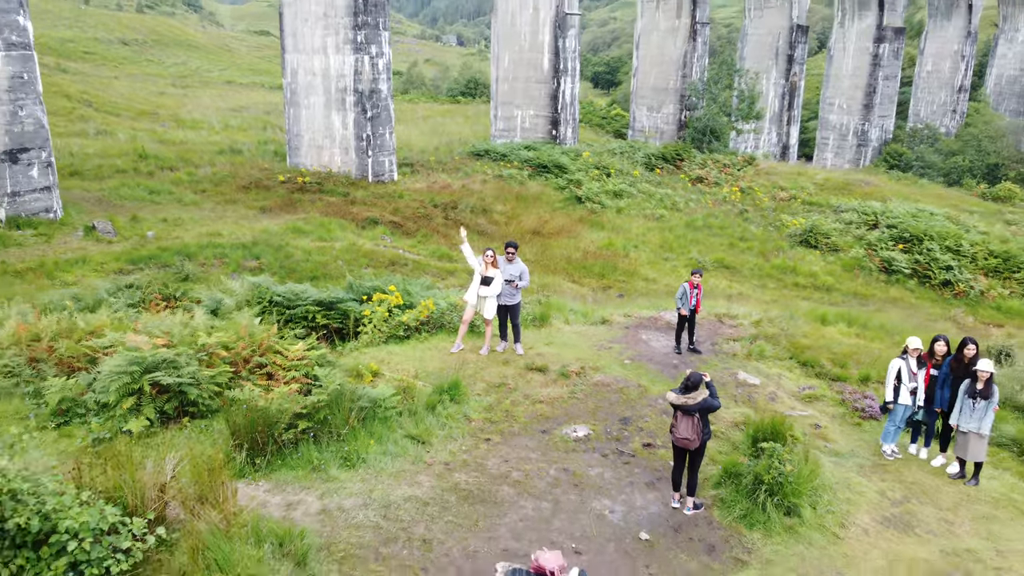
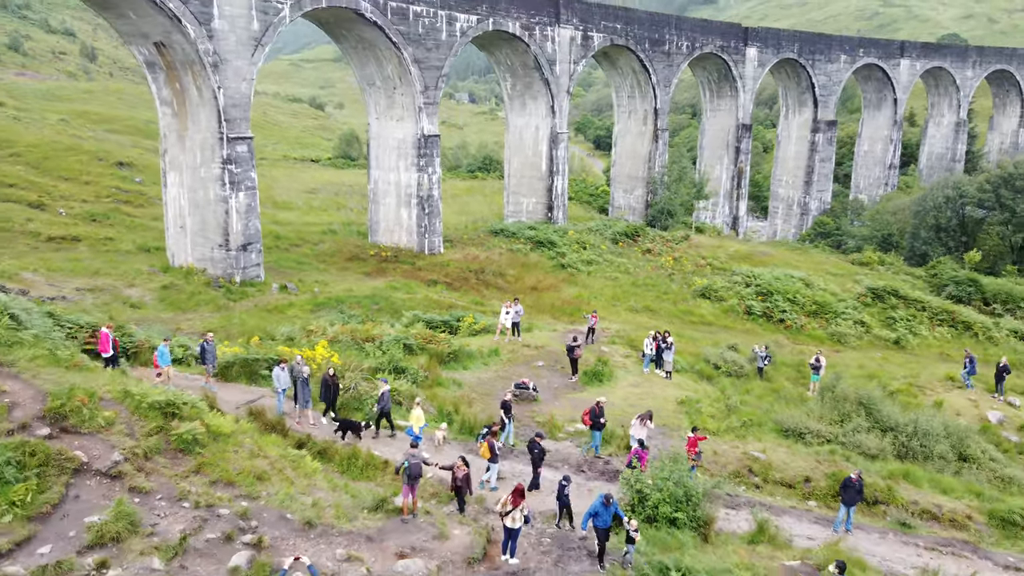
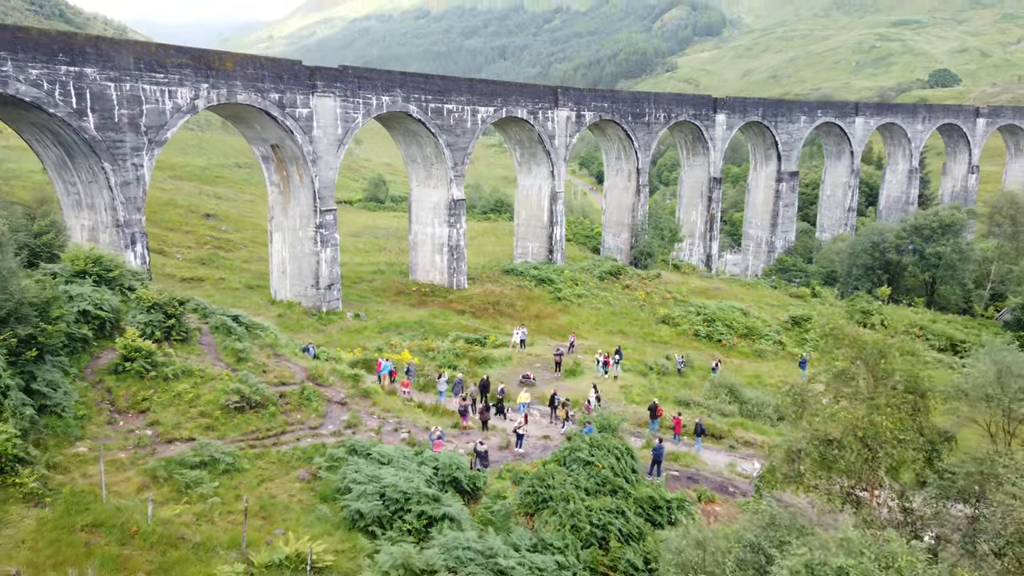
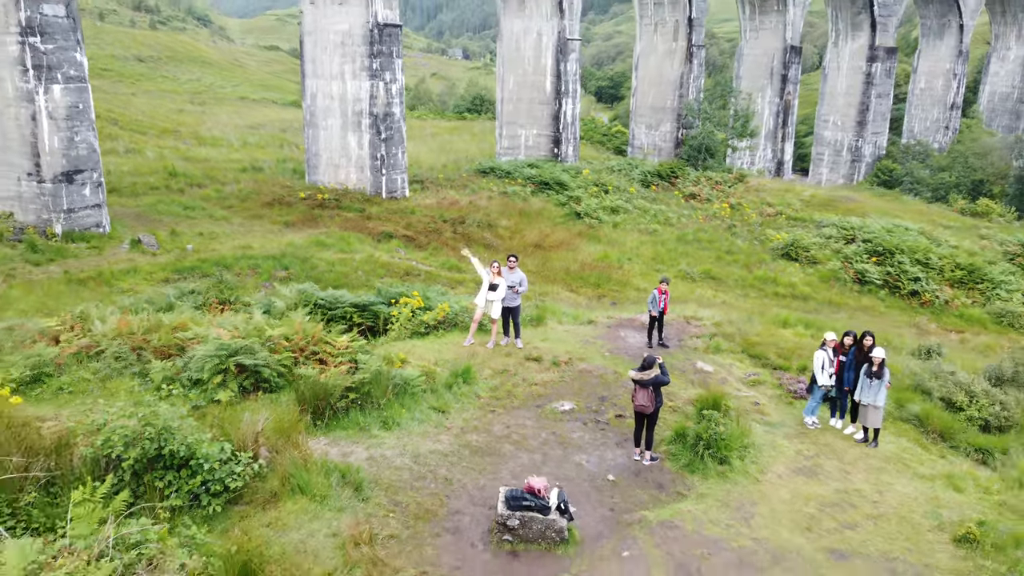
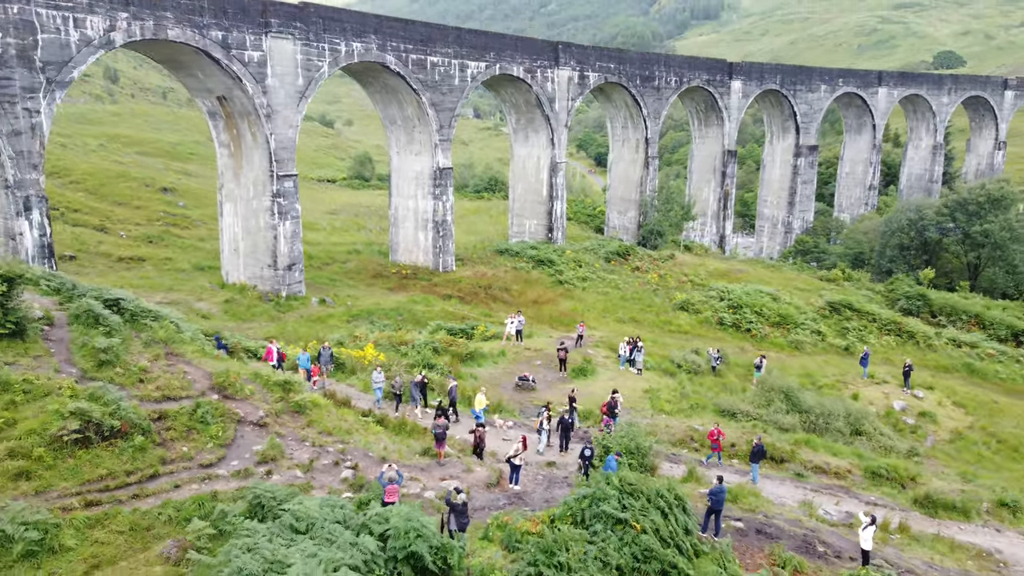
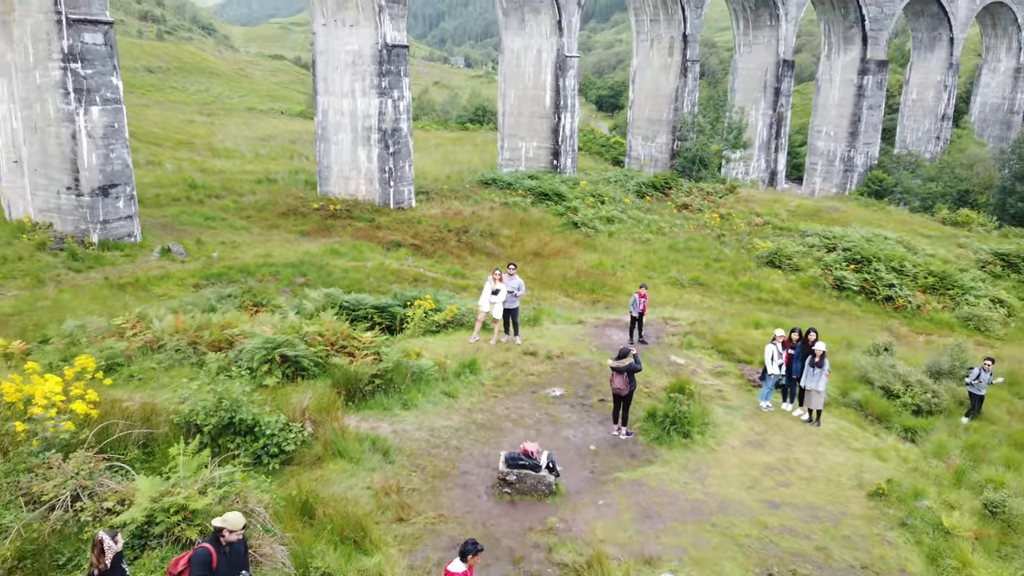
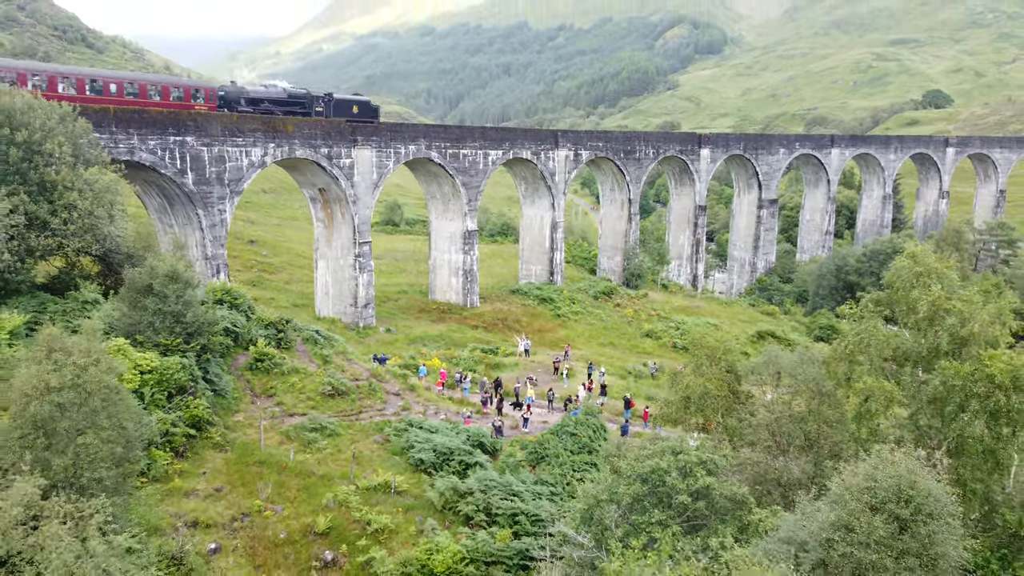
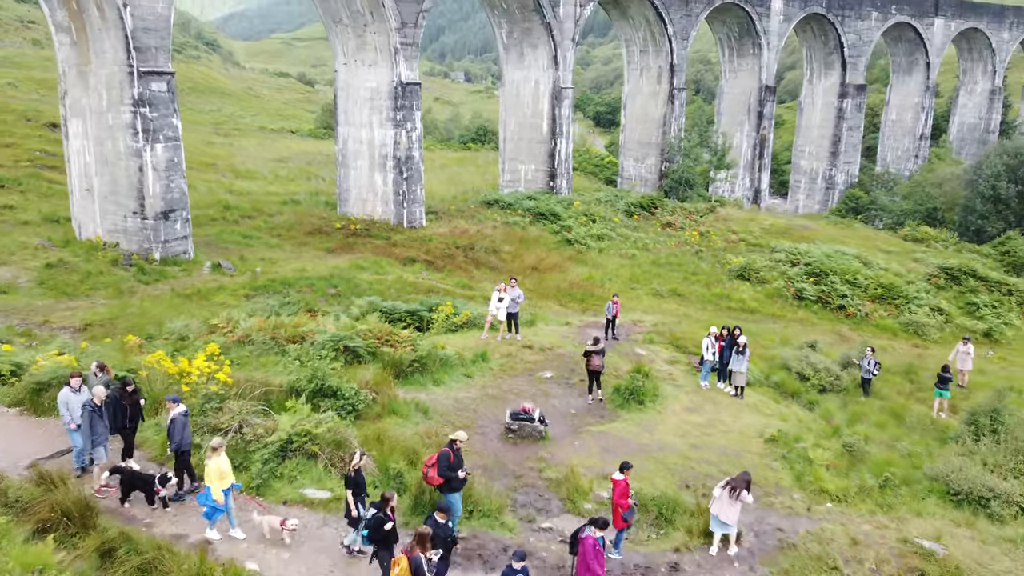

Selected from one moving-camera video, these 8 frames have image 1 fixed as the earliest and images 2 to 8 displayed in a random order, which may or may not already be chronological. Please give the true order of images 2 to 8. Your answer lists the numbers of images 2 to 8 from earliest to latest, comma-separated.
4, 6, 8, 2, 5, 3, 7
